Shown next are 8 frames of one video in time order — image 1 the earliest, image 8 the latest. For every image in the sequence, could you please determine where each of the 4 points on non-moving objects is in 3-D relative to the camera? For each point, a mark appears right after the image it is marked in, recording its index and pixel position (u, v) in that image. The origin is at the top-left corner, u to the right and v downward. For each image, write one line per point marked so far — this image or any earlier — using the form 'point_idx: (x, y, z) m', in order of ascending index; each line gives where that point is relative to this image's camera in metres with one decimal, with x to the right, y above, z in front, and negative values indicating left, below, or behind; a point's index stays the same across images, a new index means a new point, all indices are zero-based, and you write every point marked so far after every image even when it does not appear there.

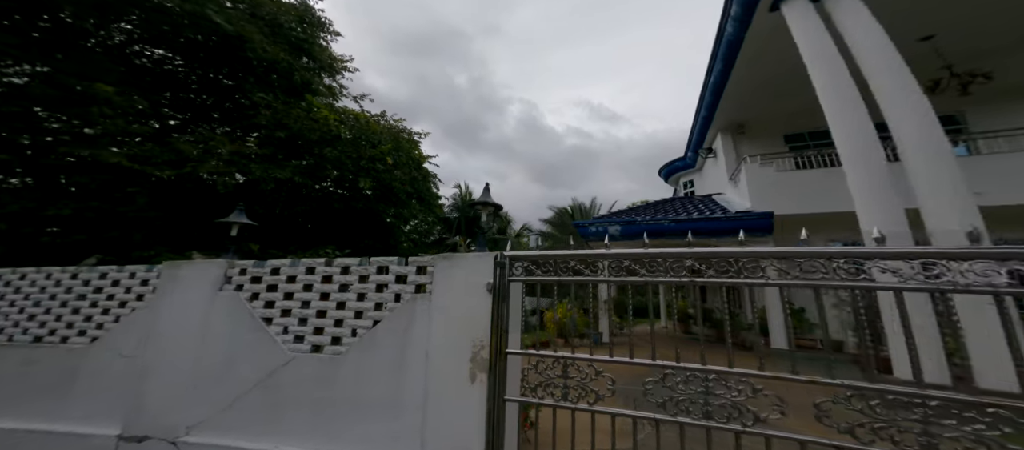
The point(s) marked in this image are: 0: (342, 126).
0: (-3.6, +2.2, +8.2) m
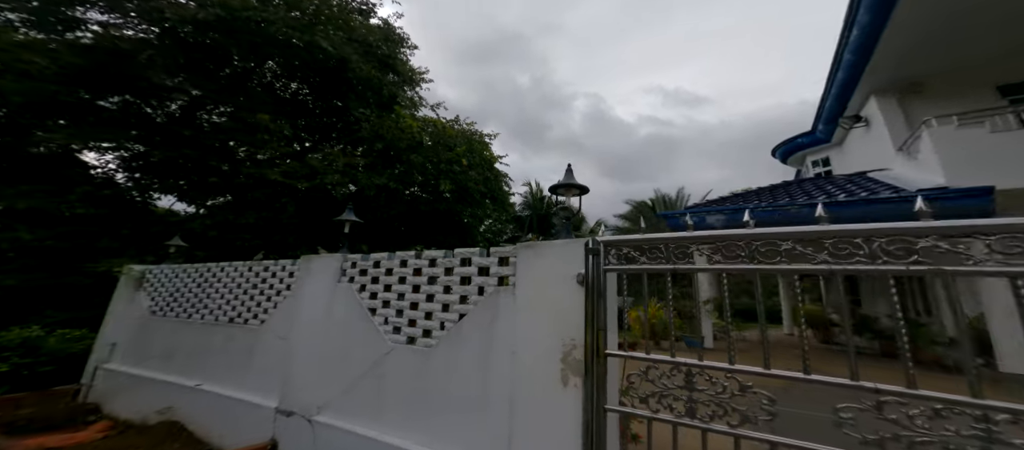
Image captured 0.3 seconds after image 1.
0: (-2.0, +2.2, +8.6) m
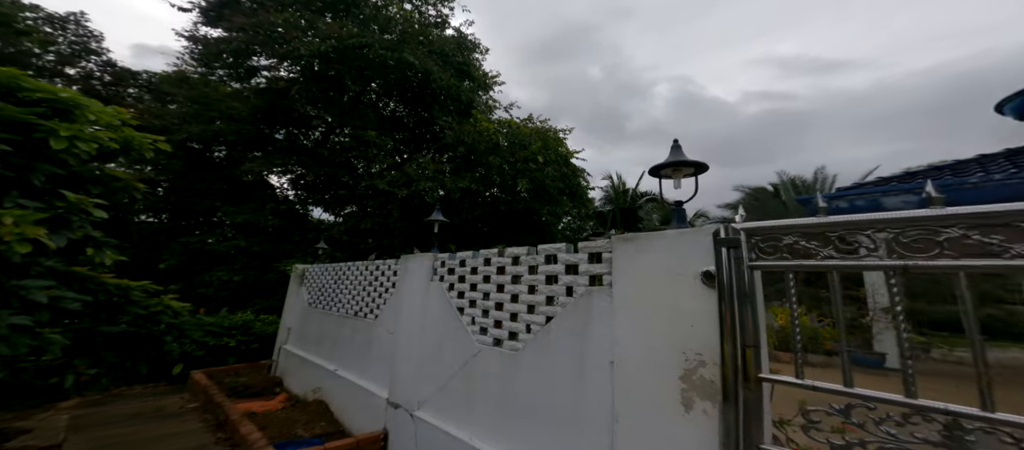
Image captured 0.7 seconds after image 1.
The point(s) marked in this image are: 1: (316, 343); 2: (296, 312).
0: (-0.3, +2.2, +8.8) m
1: (-2.7, -1.6, +5.3) m
2: (-3.5, -1.5, +6.5) m
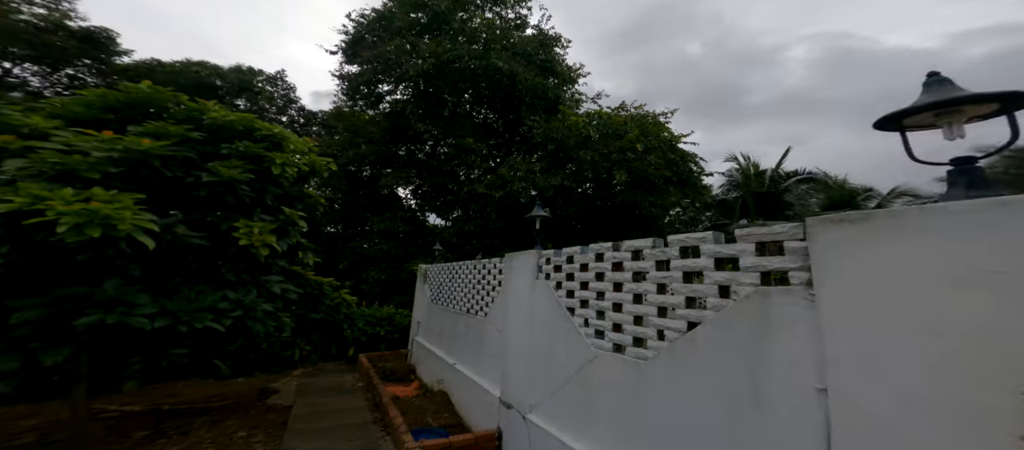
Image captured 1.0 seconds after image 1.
0: (+1.8, +2.3, +8.5) m
1: (-1.2, -1.7, +5.6) m
2: (-1.7, -1.6, +7.0) m
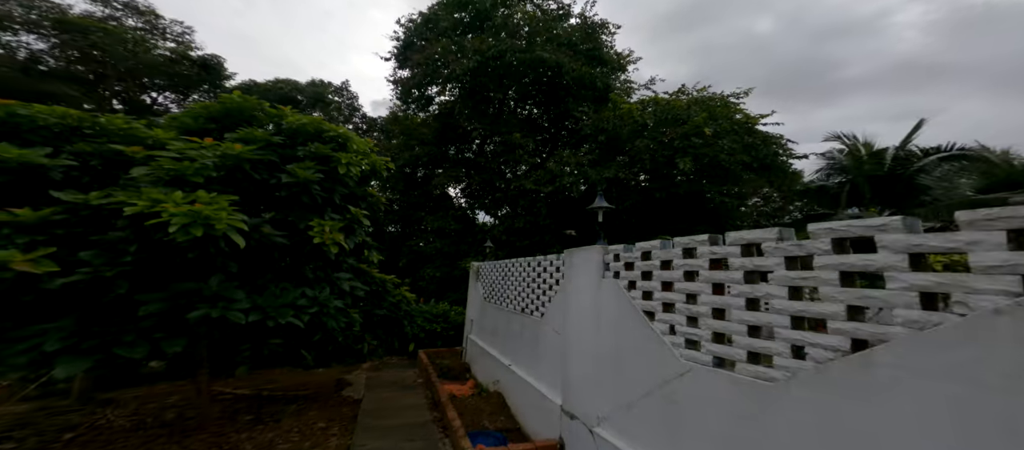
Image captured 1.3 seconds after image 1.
0: (+2.8, +2.4, +8.0) m
1: (-0.4, -1.7, +5.6) m
2: (-0.7, -1.5, +7.0) m
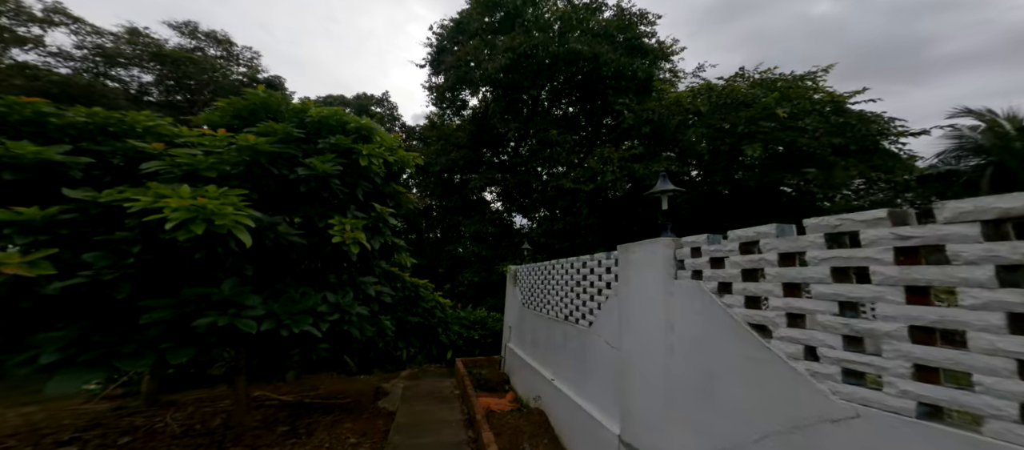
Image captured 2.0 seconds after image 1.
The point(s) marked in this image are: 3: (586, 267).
0: (+3.6, +2.4, +7.3) m
1: (+0.2, -1.7, +5.2) m
2: (0.0, -1.5, +6.6) m
3: (+0.7, -0.4, +3.5) m
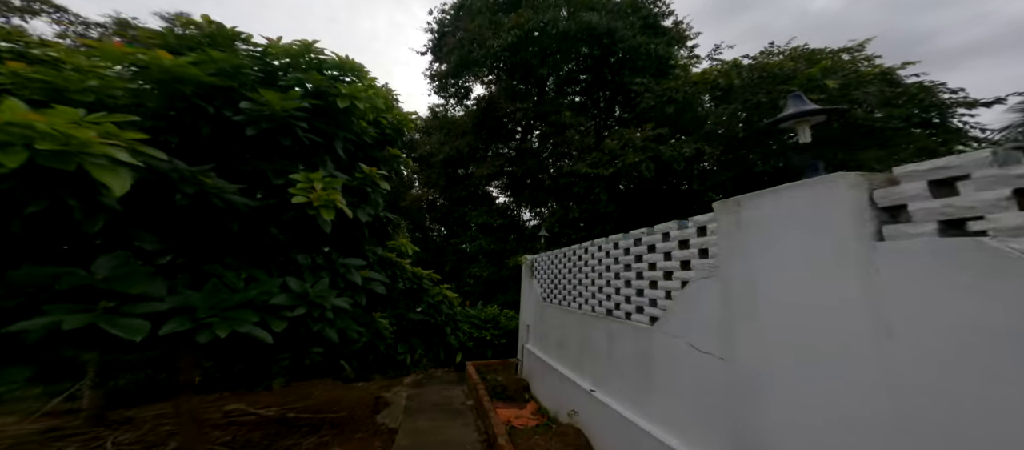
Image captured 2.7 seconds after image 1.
0: (+3.8, +2.7, +6.5) m
1: (+0.5, -1.4, +4.4) m
2: (+0.3, -1.3, +5.8) m
3: (+0.9, -0.2, +2.7) m
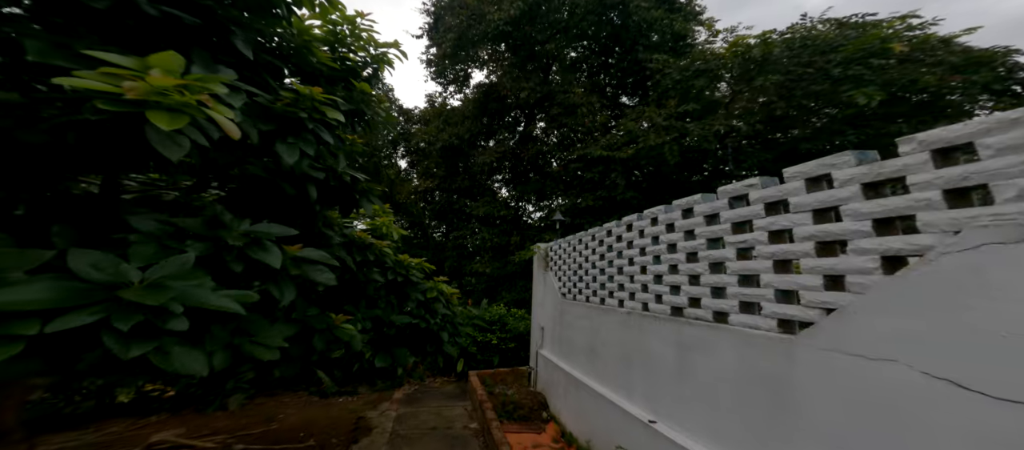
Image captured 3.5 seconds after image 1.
0: (+3.9, +3.0, +5.6) m
1: (+0.6, -1.2, +3.5) m
2: (+0.4, -1.1, +4.9) m
3: (+1.0, +0.1, +1.8) m
